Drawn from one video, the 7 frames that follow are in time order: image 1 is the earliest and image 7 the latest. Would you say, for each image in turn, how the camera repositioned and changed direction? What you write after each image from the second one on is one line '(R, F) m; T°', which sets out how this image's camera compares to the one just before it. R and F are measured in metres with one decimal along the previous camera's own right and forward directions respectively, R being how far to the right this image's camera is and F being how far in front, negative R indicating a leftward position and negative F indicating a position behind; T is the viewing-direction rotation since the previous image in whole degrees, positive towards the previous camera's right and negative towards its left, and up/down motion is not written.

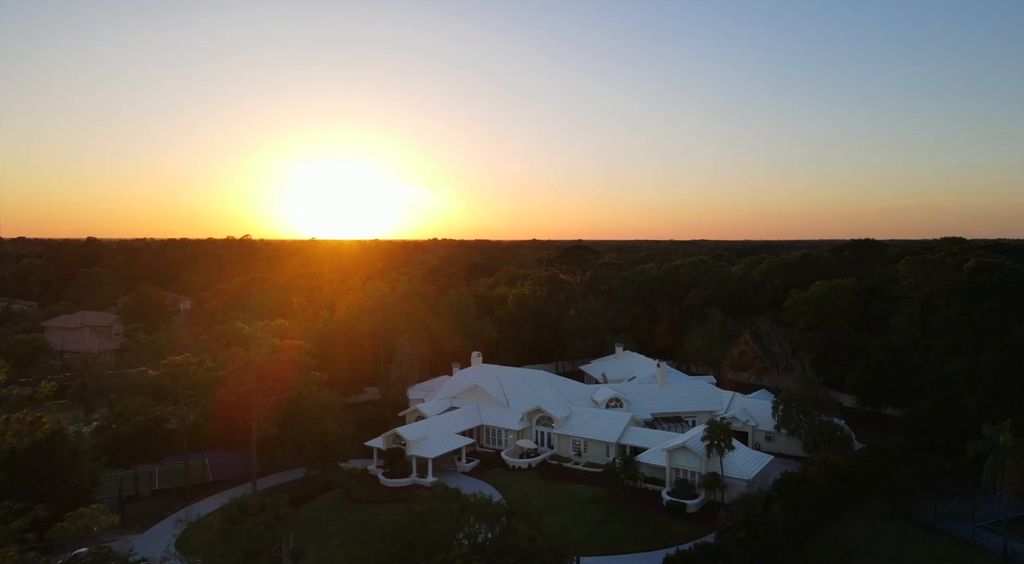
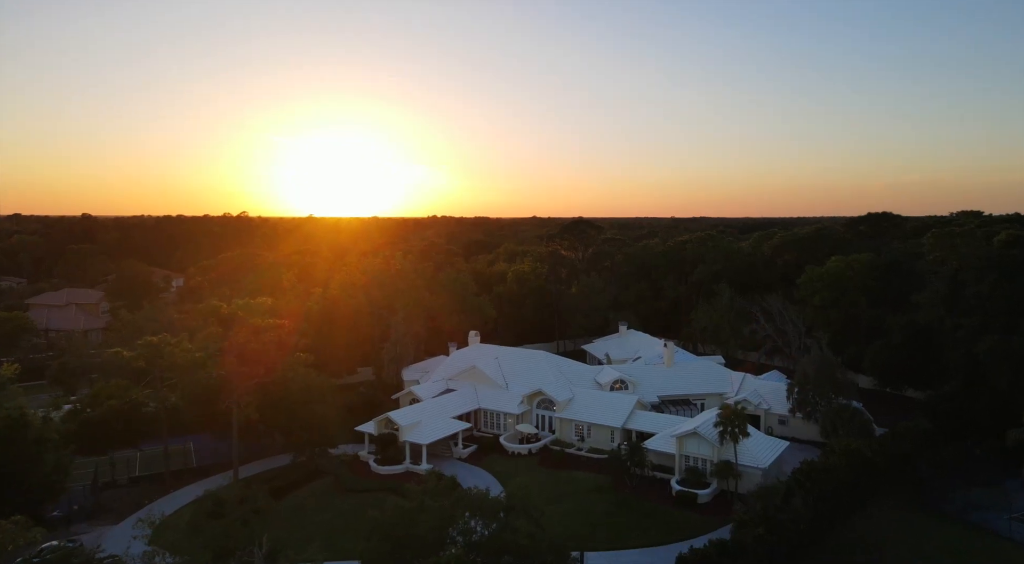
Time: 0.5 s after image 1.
(+0.1, +3.0) m; 0°
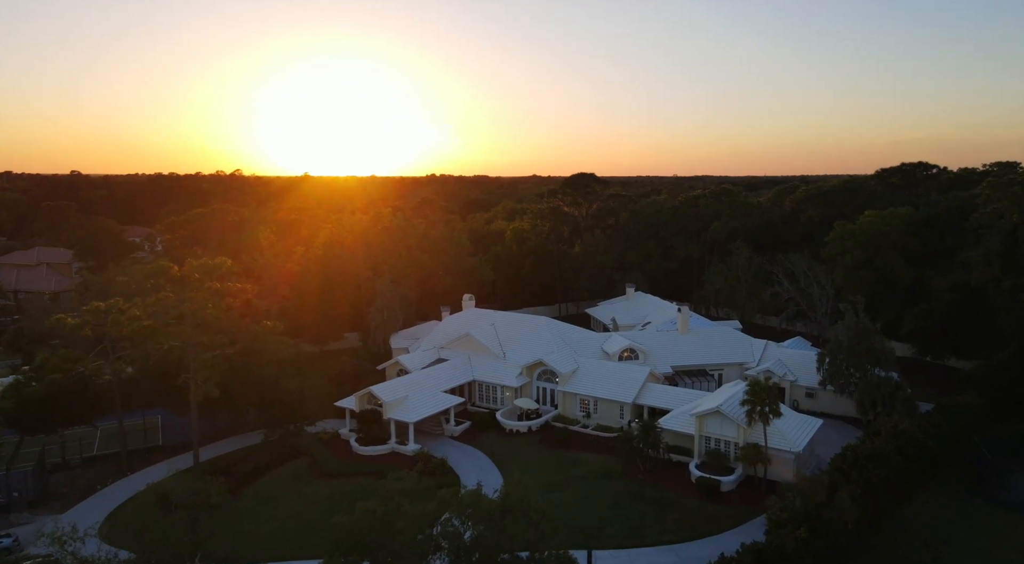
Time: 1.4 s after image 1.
(+0.1, +5.2) m; 0°
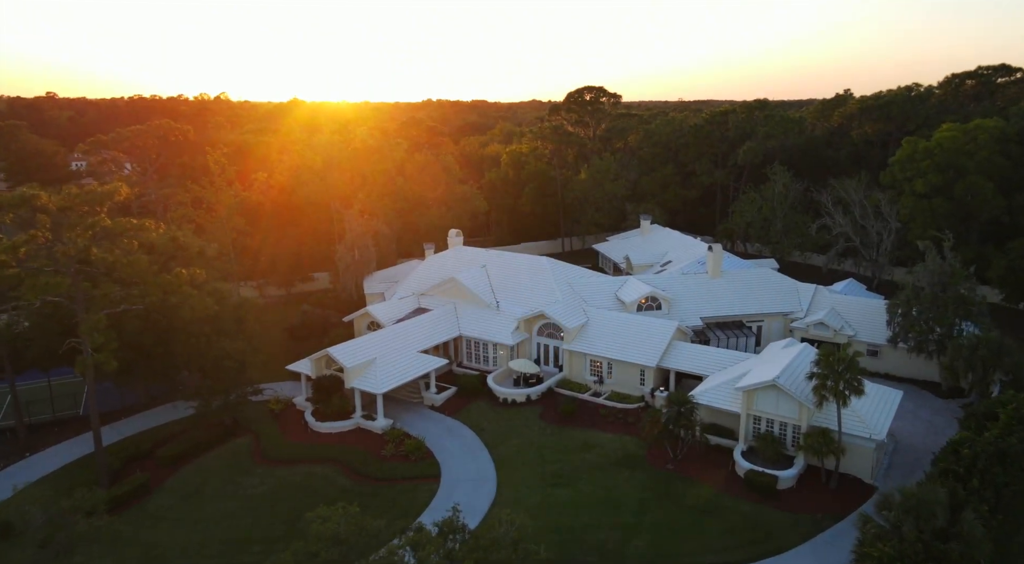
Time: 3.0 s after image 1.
(+0.3, +8.5) m; 0°
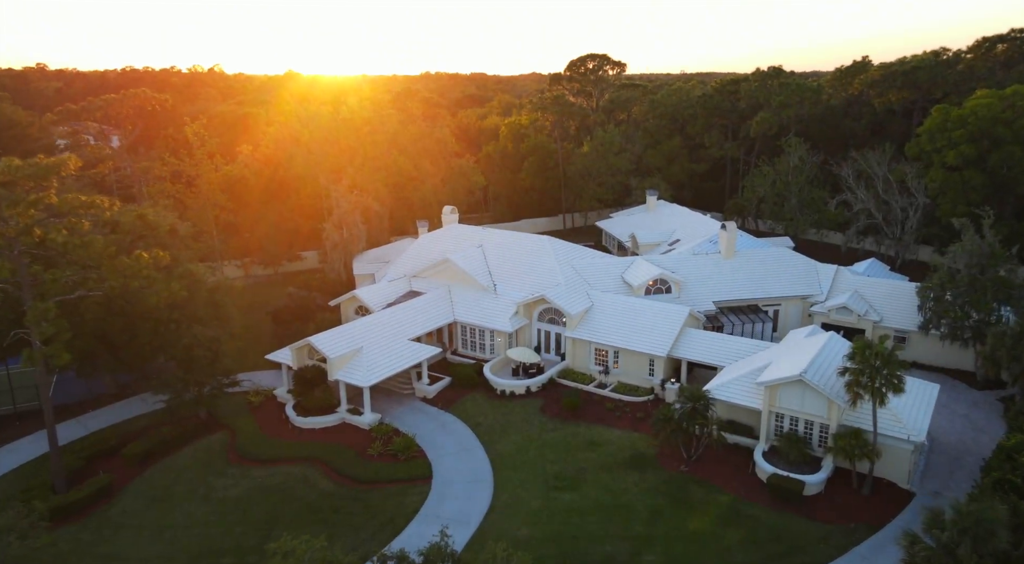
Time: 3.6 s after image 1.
(+0.1, +2.7) m; 0°
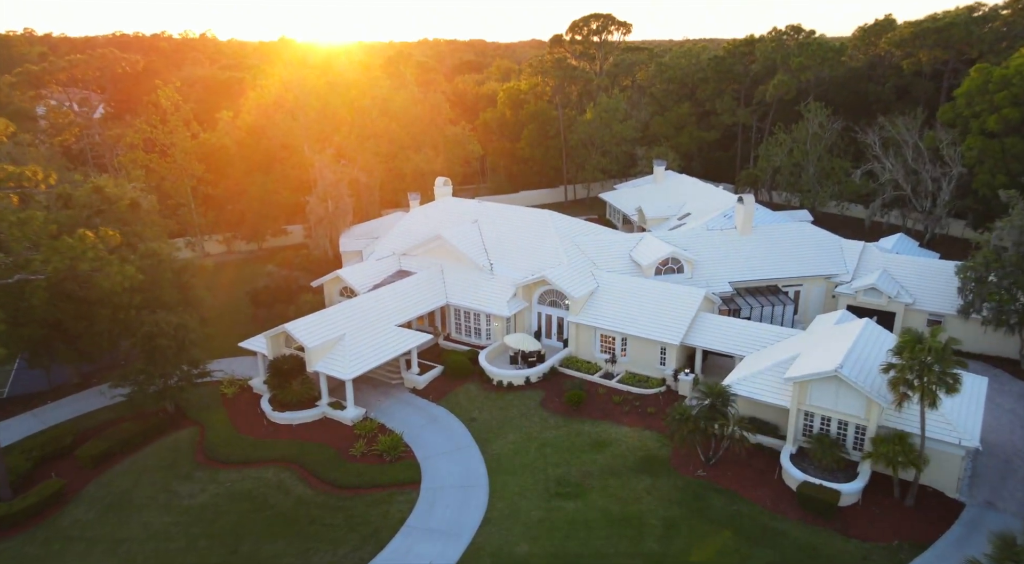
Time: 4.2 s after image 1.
(+0.1, +2.9) m; 0°
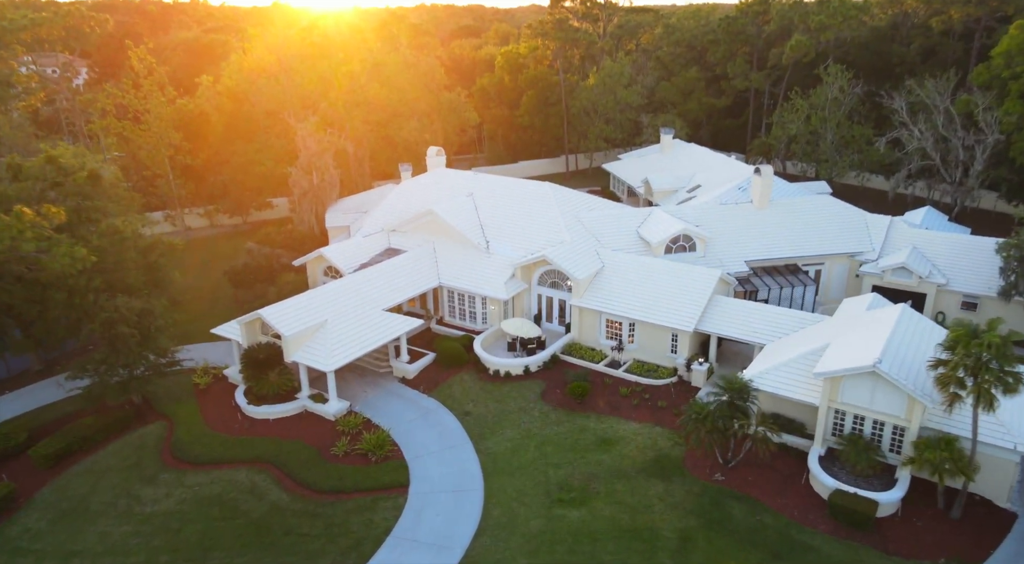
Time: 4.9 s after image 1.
(+0.1, +2.4) m; 0°
